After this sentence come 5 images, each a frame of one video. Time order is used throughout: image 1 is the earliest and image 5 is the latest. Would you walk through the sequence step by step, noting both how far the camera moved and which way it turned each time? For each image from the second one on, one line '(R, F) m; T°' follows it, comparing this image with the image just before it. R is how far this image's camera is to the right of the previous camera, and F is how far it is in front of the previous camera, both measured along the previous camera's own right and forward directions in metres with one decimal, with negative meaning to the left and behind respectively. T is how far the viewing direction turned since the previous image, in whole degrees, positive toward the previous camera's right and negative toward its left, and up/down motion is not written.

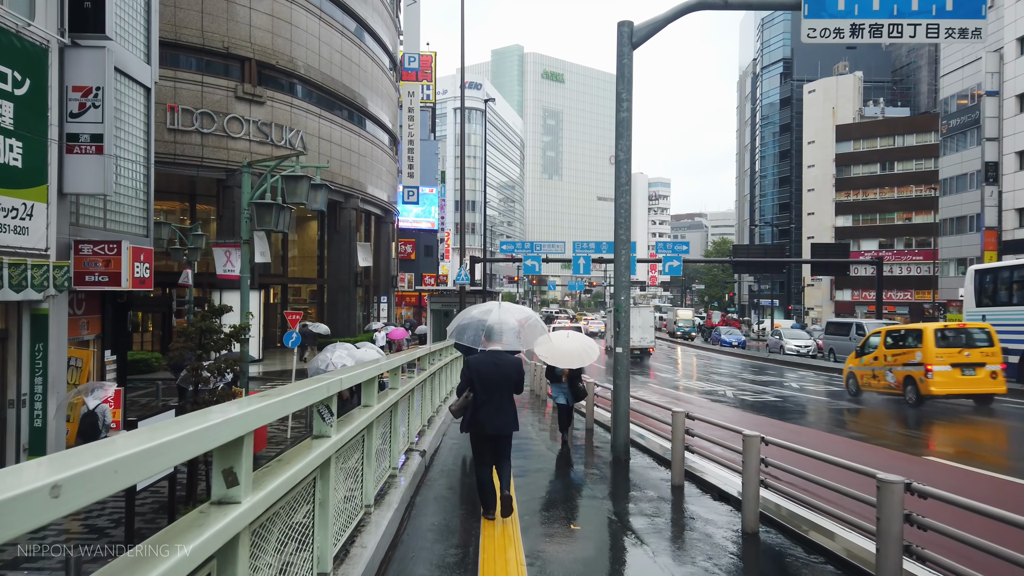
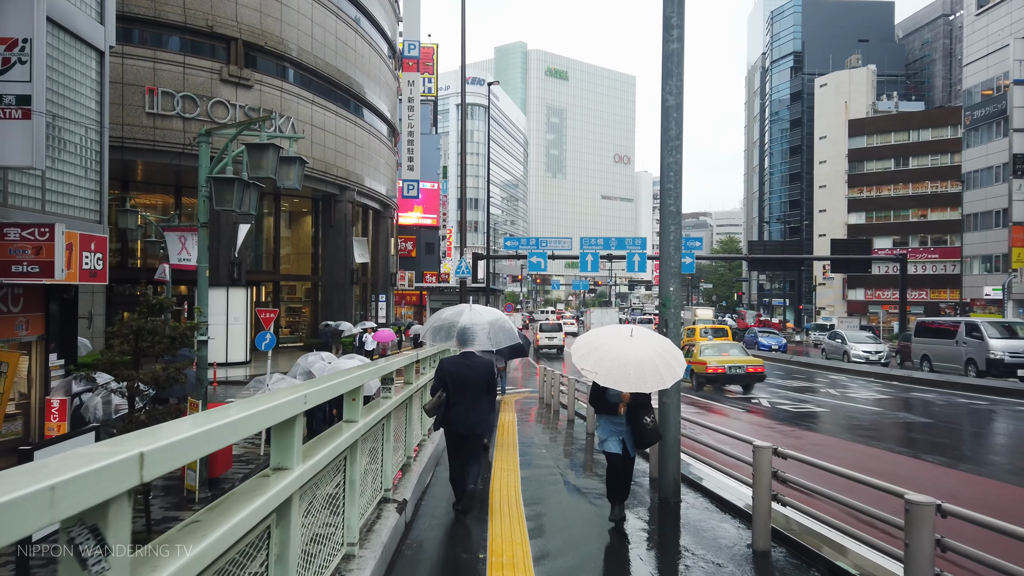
(-0.1, +2.1) m; 0°
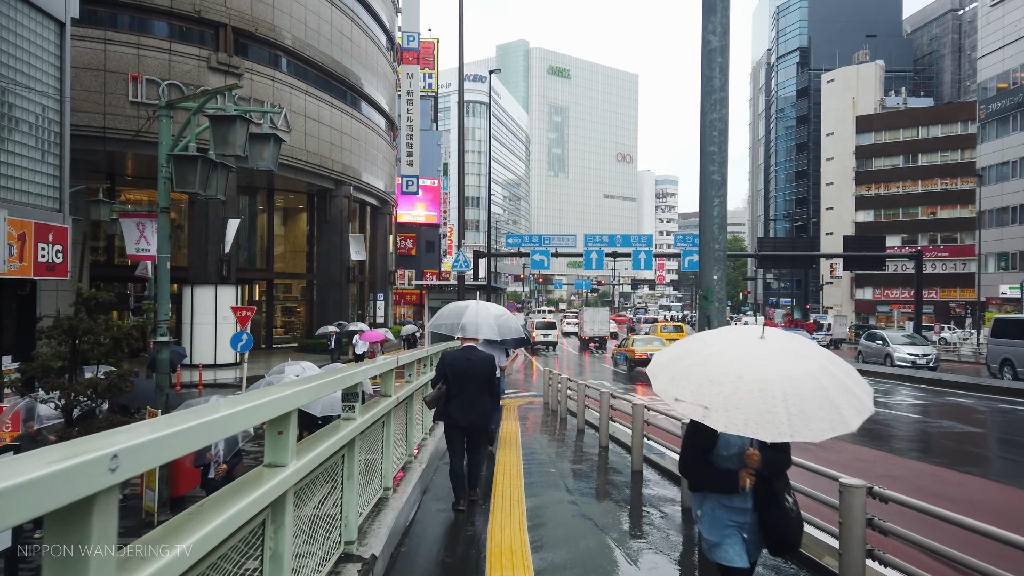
(0.0, +1.3) m; 0°
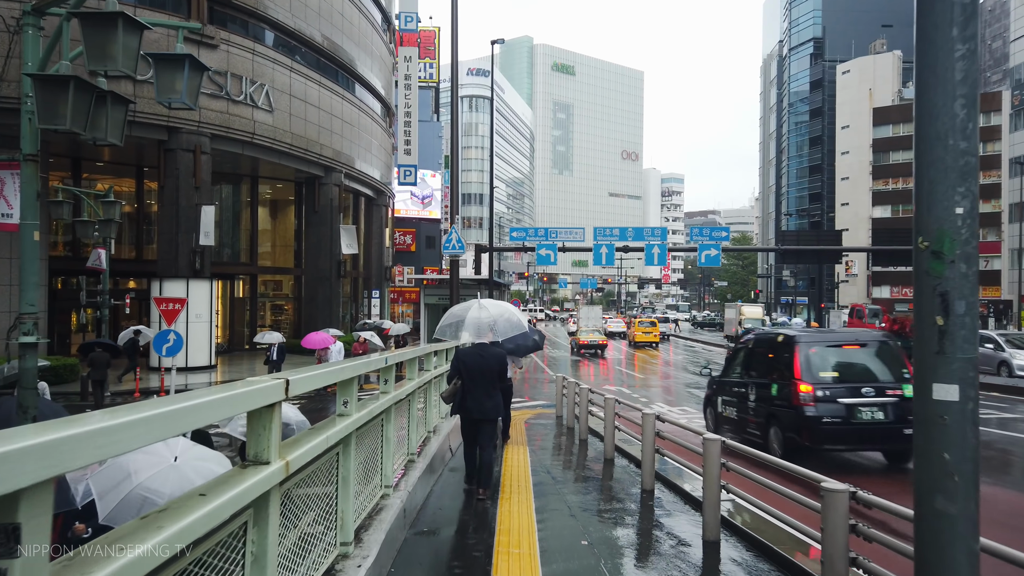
(0.0, +2.7) m; 0°
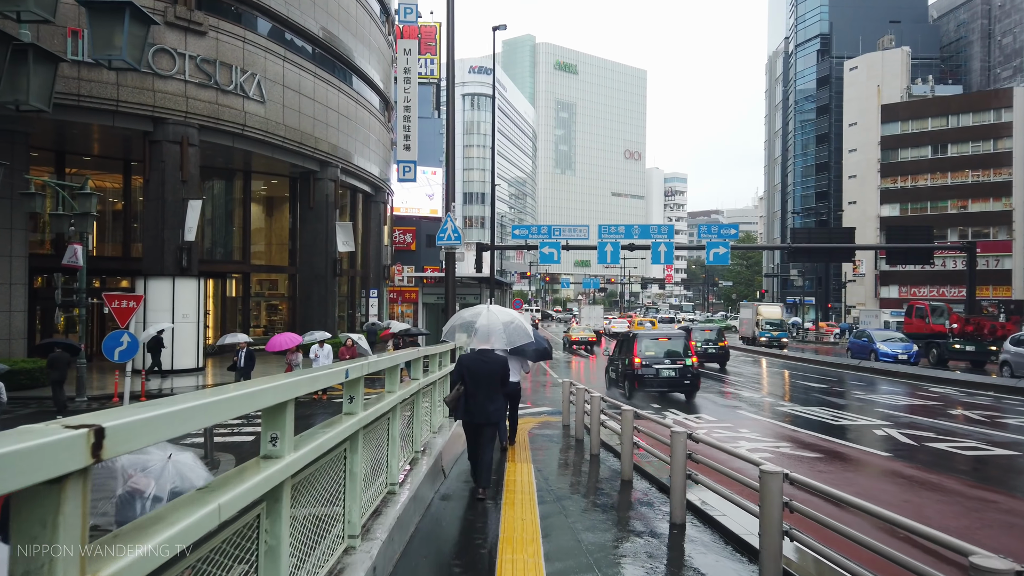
(0.0, +1.1) m; 0°
